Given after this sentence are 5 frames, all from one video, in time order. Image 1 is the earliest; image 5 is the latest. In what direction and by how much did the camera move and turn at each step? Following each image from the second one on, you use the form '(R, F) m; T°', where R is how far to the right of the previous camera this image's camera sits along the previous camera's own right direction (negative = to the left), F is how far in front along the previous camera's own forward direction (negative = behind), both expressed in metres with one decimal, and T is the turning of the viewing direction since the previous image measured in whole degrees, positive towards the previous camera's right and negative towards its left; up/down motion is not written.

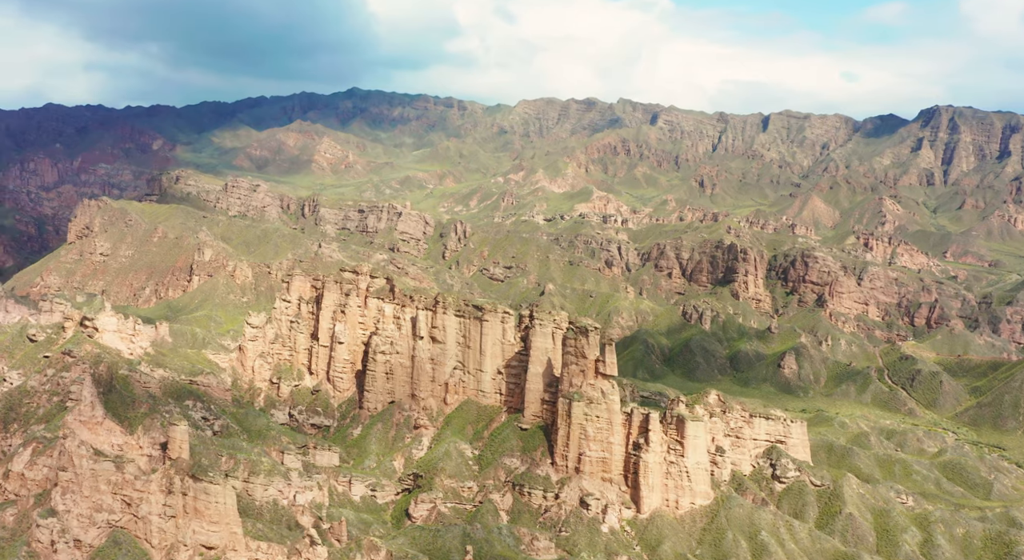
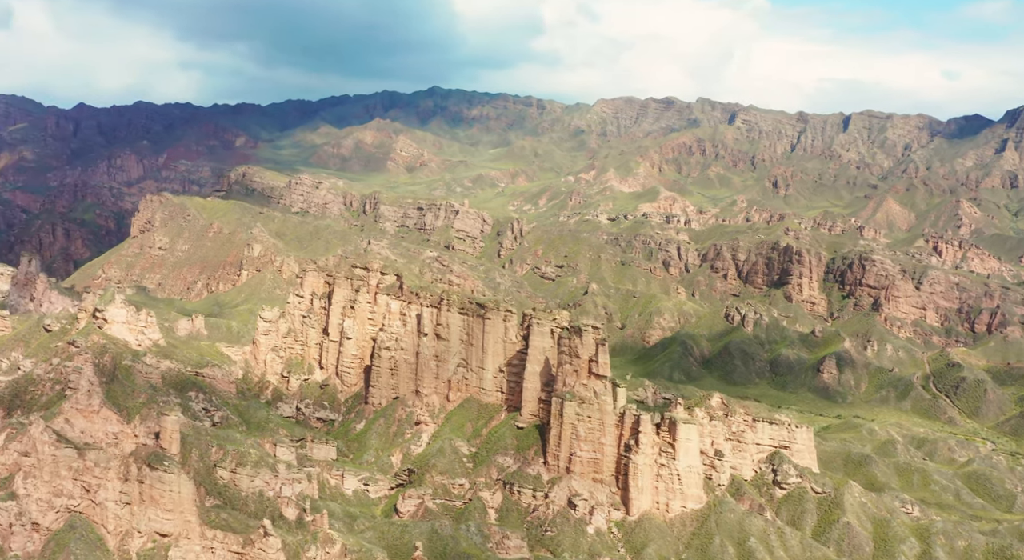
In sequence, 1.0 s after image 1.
(+8.2, +0.9) m; -4°
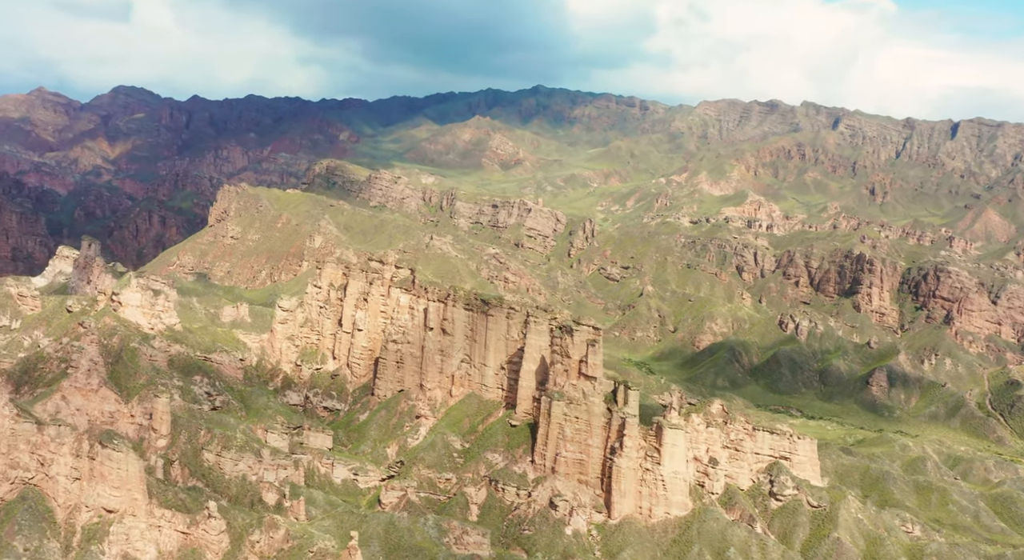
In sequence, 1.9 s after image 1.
(+10.1, +1.1) m; -5°
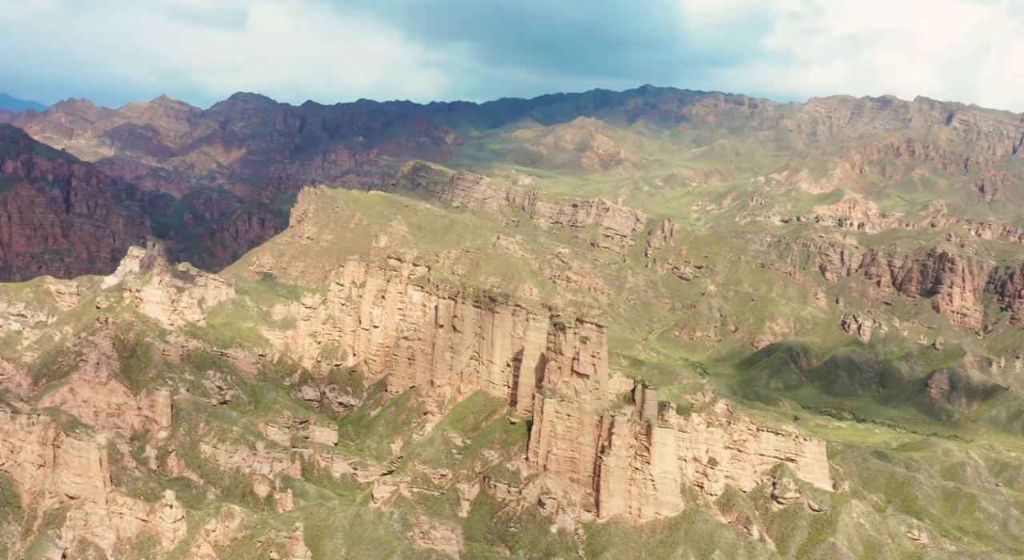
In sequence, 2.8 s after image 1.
(+10.9, +0.9) m; -5°
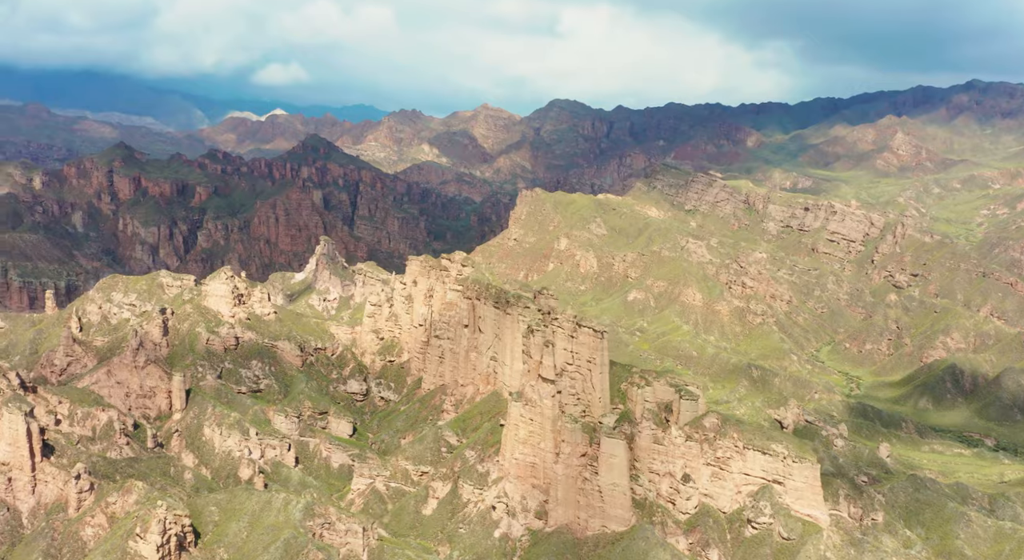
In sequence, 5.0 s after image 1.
(+31.1, +4.0) m; -15°
